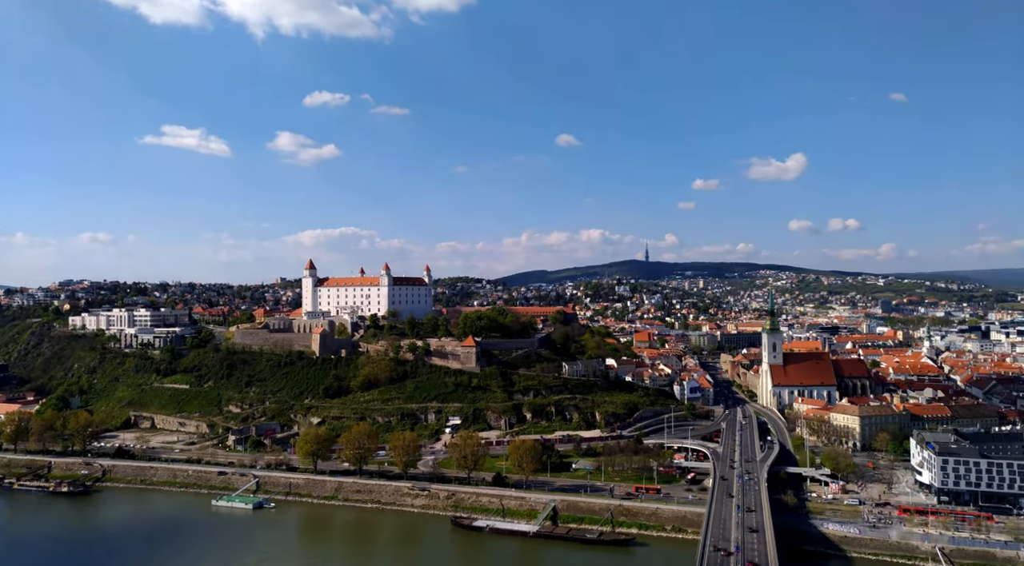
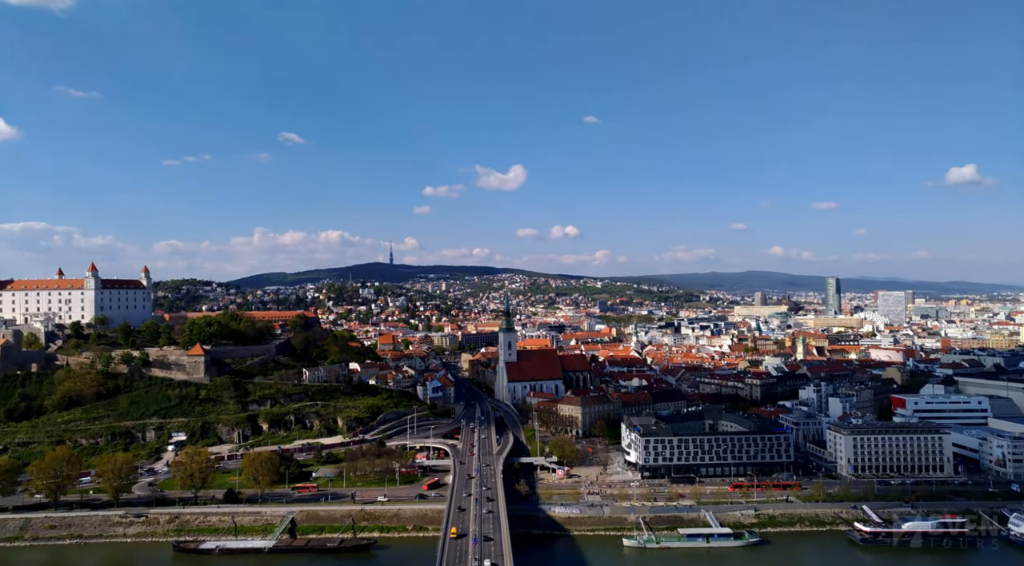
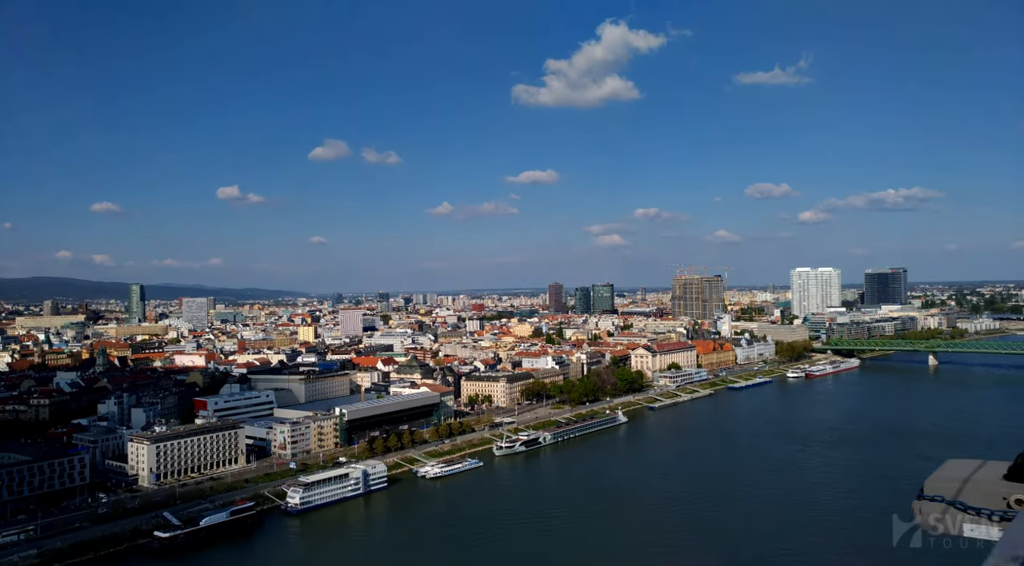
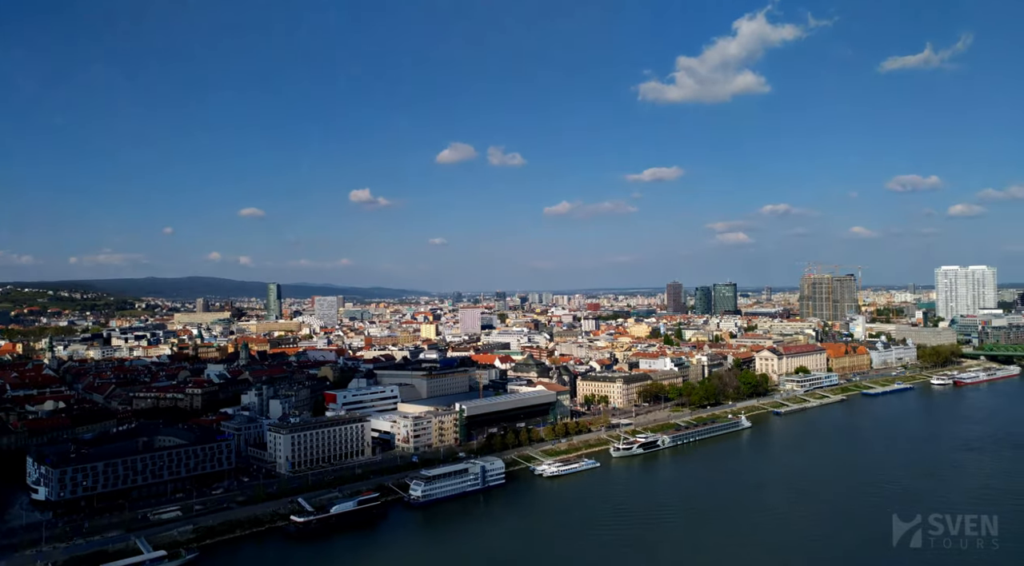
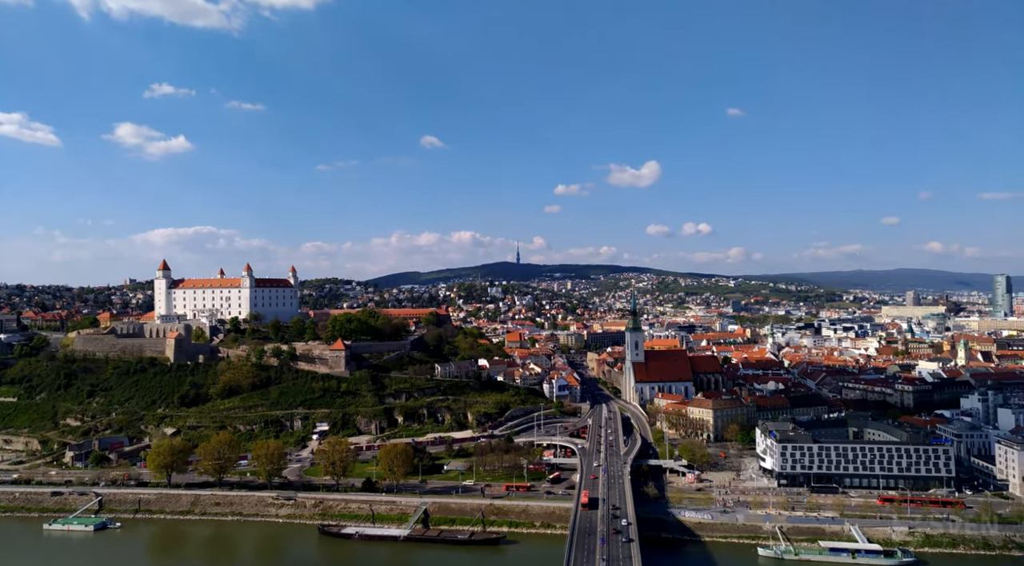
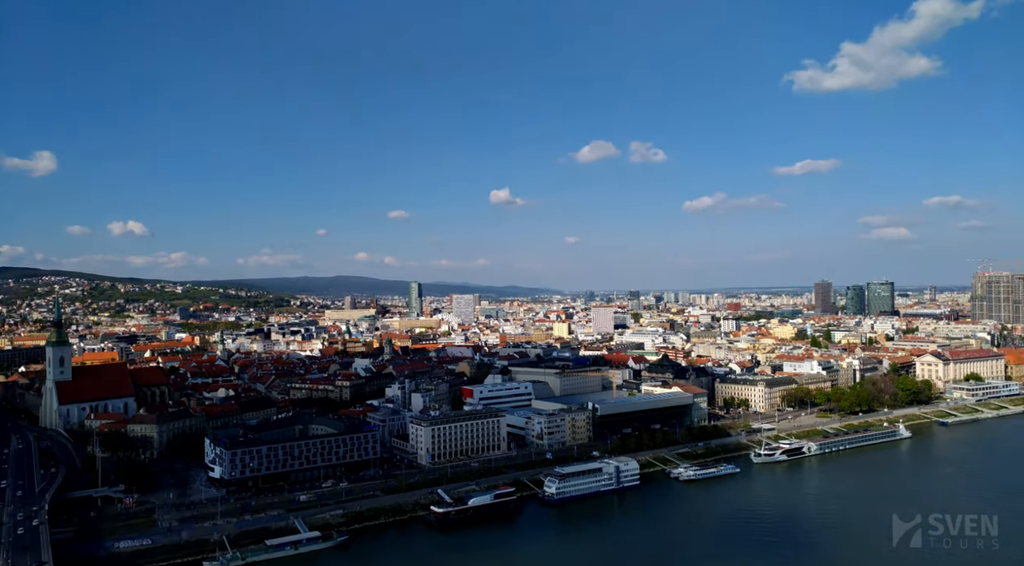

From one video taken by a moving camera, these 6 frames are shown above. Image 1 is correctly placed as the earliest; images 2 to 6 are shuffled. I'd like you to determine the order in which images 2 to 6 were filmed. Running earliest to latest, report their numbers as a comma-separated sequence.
5, 2, 6, 4, 3
